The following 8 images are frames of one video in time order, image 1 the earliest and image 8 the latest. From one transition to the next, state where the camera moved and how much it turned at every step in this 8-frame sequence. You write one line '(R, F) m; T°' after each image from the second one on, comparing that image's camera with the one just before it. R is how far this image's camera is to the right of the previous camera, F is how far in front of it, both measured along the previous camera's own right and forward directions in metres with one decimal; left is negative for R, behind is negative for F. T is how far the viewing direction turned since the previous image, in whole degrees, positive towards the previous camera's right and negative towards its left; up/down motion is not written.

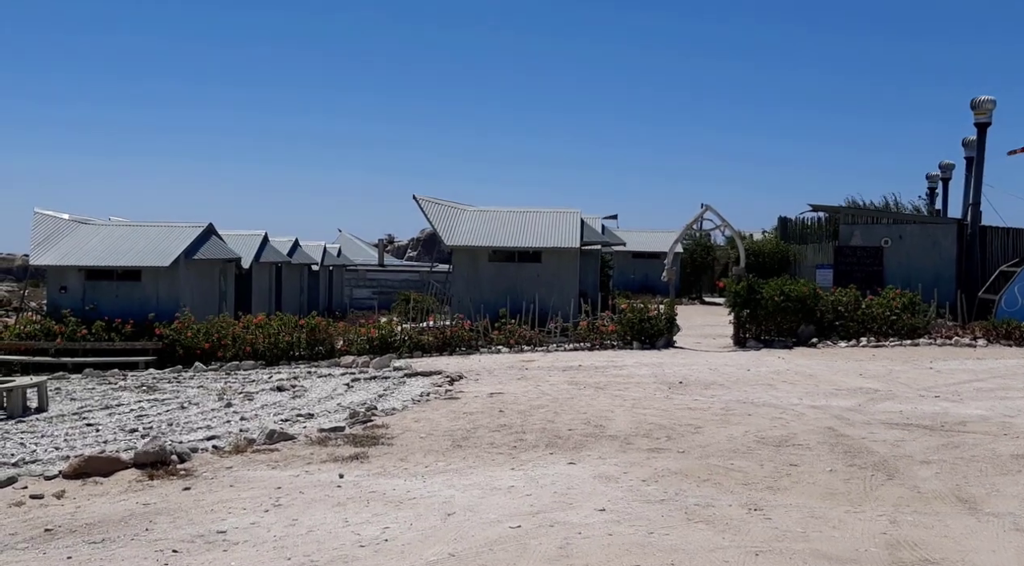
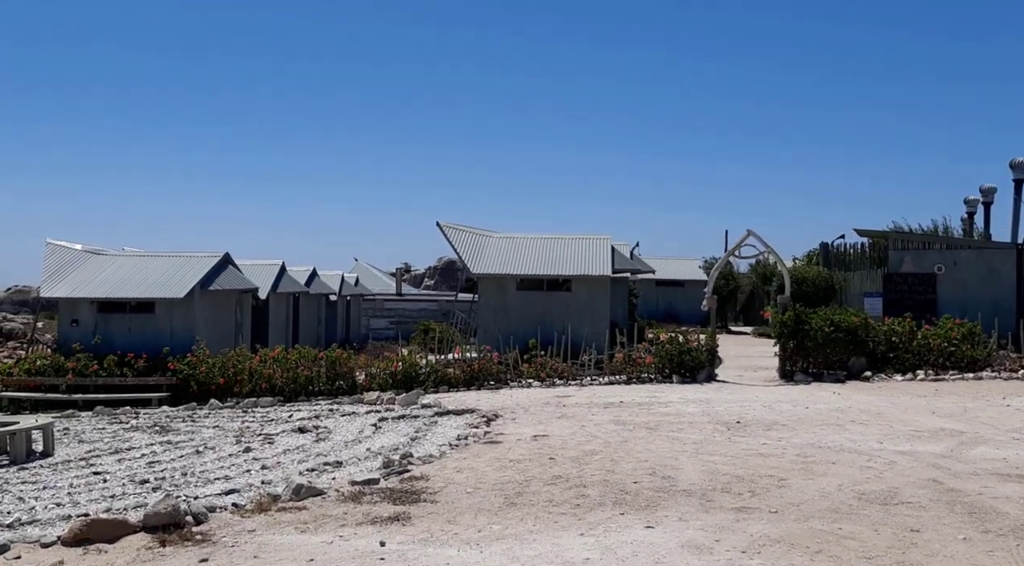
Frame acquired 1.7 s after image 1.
(-0.4, +0.9) m; -1°
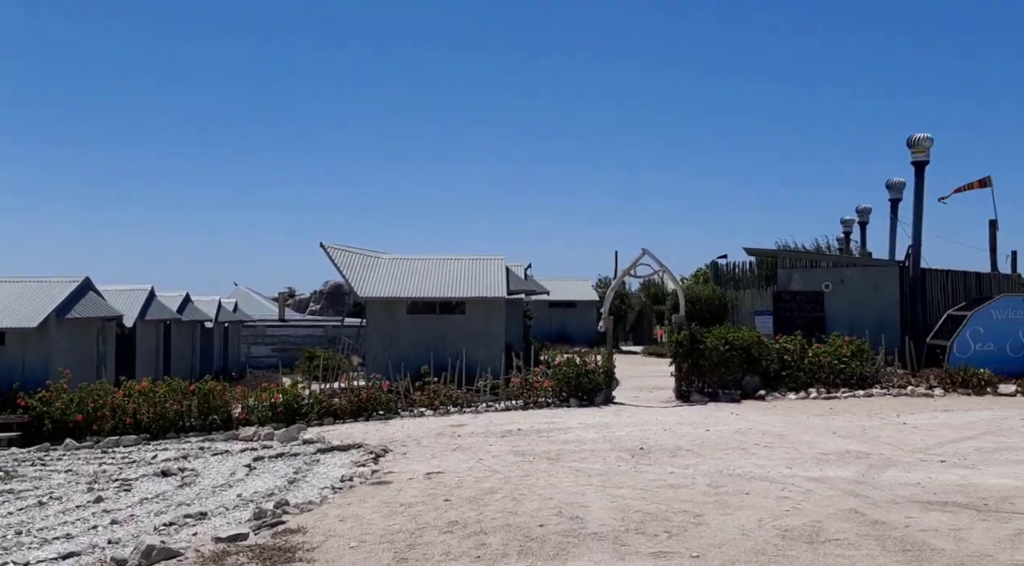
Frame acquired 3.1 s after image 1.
(0.0, +0.8) m; +7°
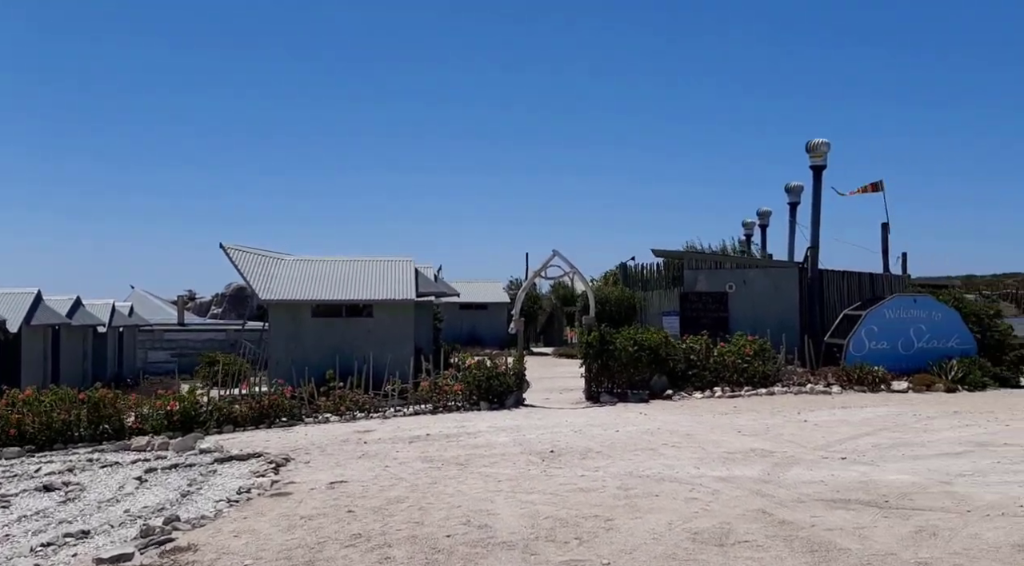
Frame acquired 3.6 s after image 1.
(0.0, +0.2) m; +6°
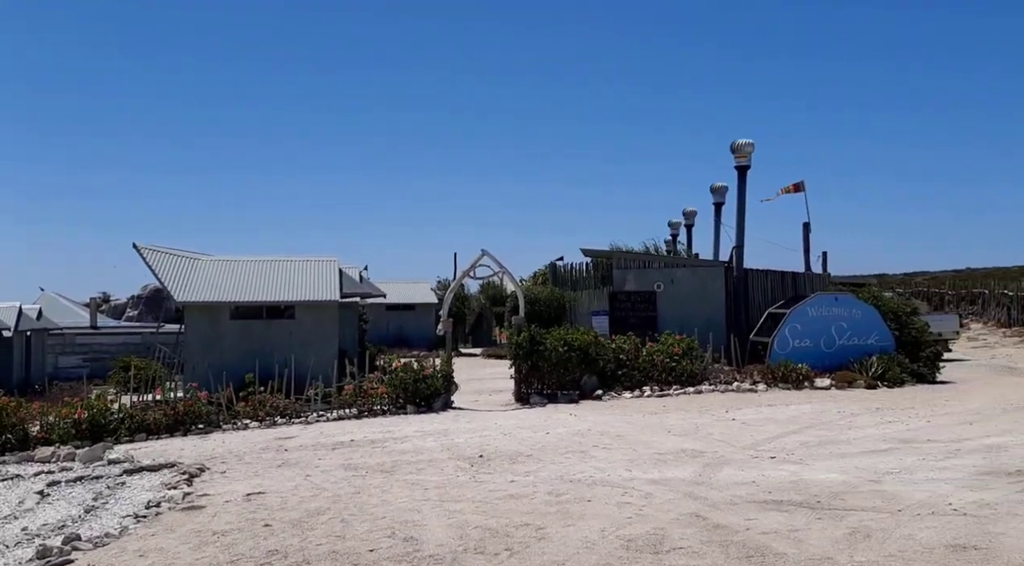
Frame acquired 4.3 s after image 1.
(0.0, +0.3) m; +5°
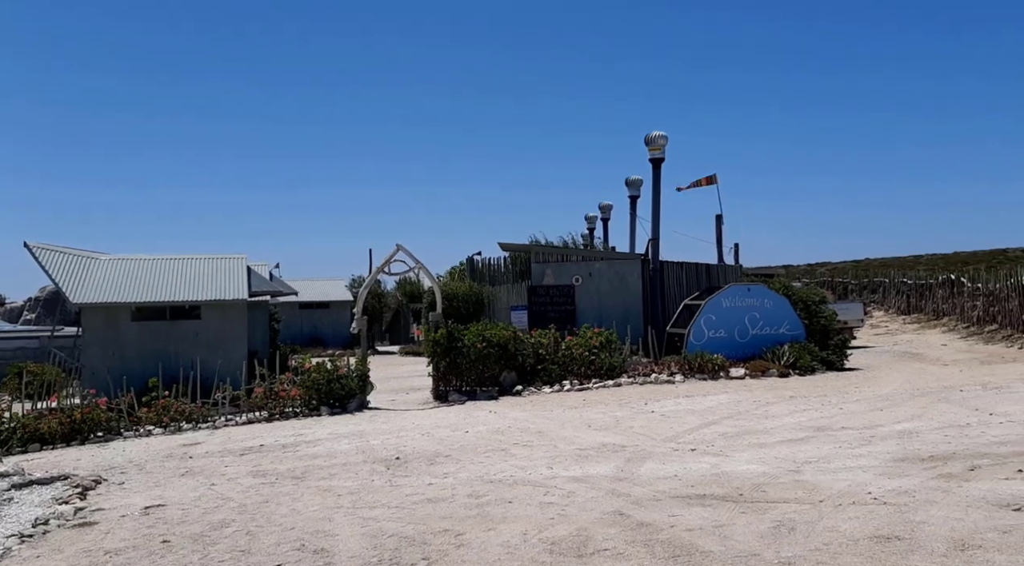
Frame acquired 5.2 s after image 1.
(0.0, +0.3) m; +5°
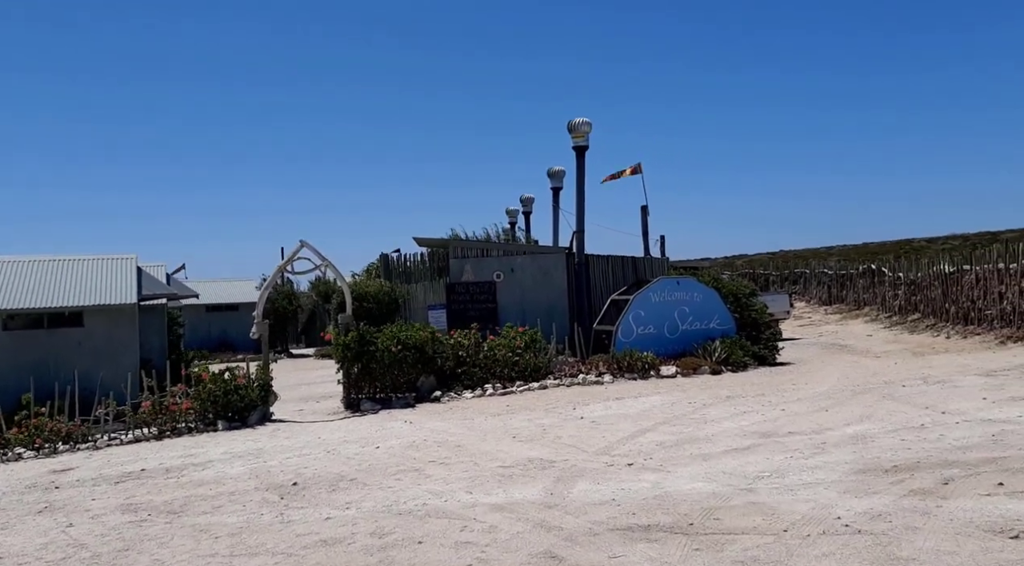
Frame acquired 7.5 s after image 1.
(+0.1, +1.1) m; +5°
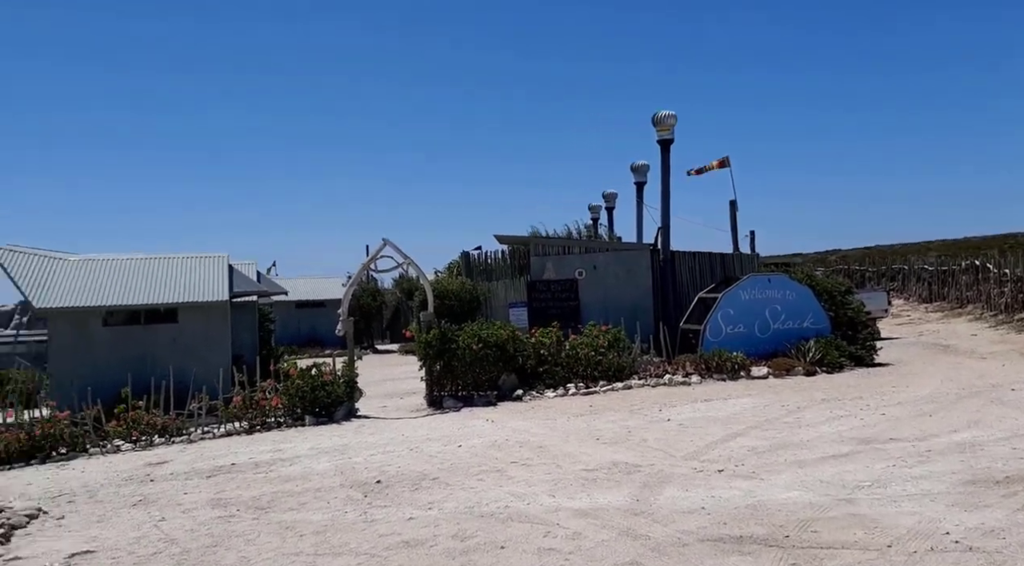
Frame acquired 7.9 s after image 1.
(0.0, +0.2) m; -5°
